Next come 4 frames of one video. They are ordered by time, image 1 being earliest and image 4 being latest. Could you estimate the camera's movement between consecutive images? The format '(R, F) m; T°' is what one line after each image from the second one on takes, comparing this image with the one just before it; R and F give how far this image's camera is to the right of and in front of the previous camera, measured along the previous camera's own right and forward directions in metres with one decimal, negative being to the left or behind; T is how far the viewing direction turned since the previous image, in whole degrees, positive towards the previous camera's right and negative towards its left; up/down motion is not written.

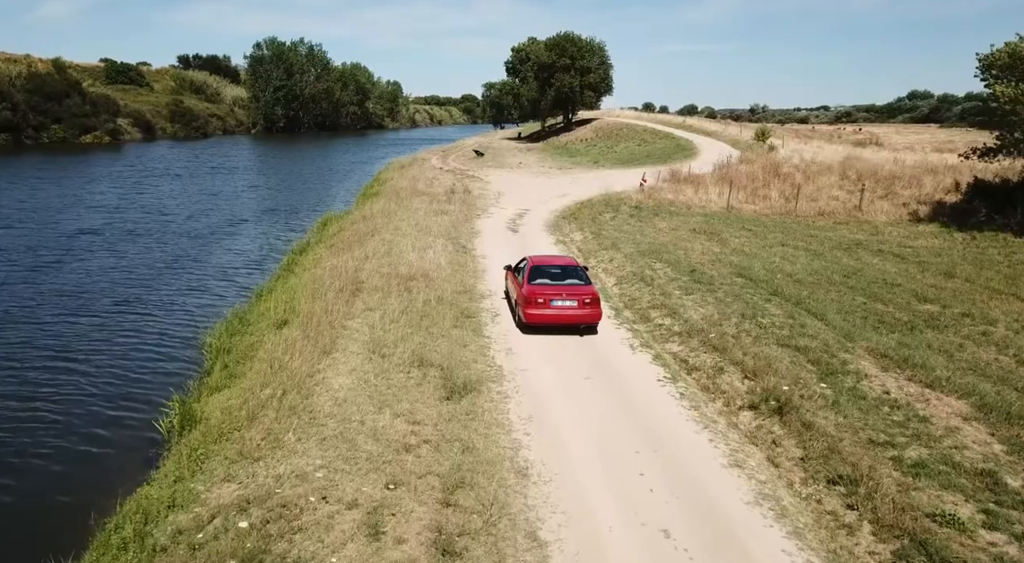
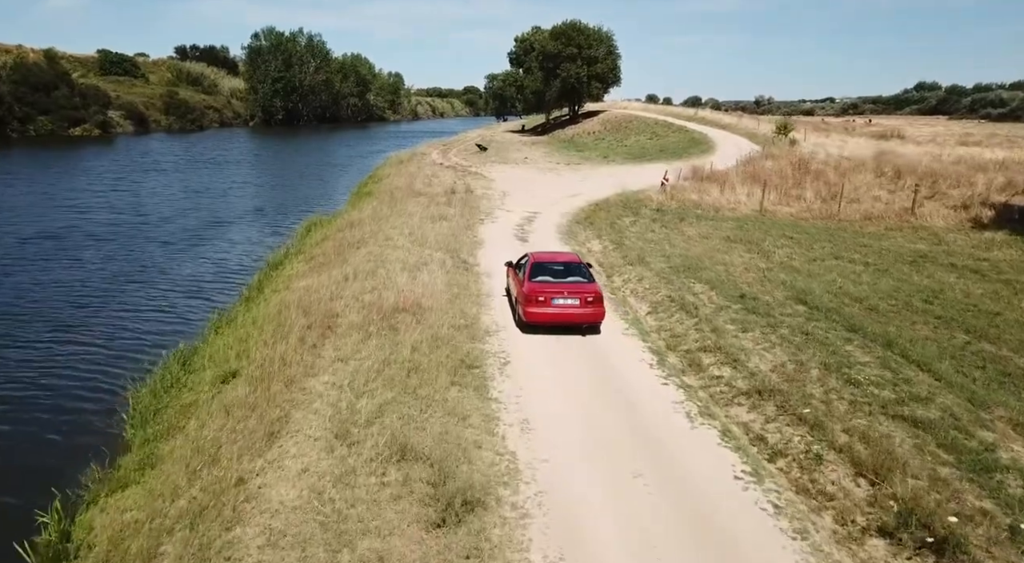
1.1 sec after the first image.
(-0.2, +3.5) m; 0°
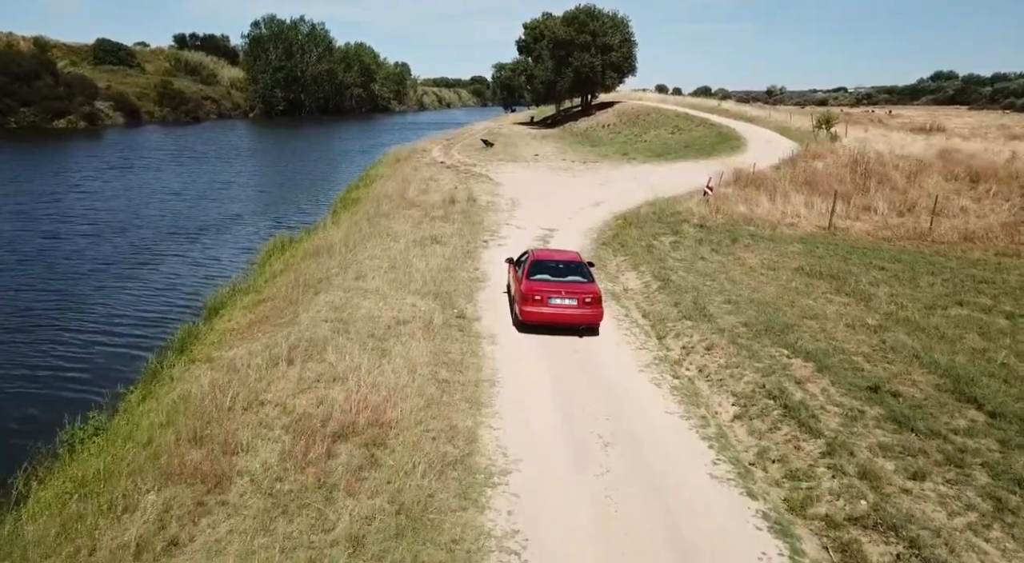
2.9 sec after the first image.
(-0.1, +5.5) m; -1°
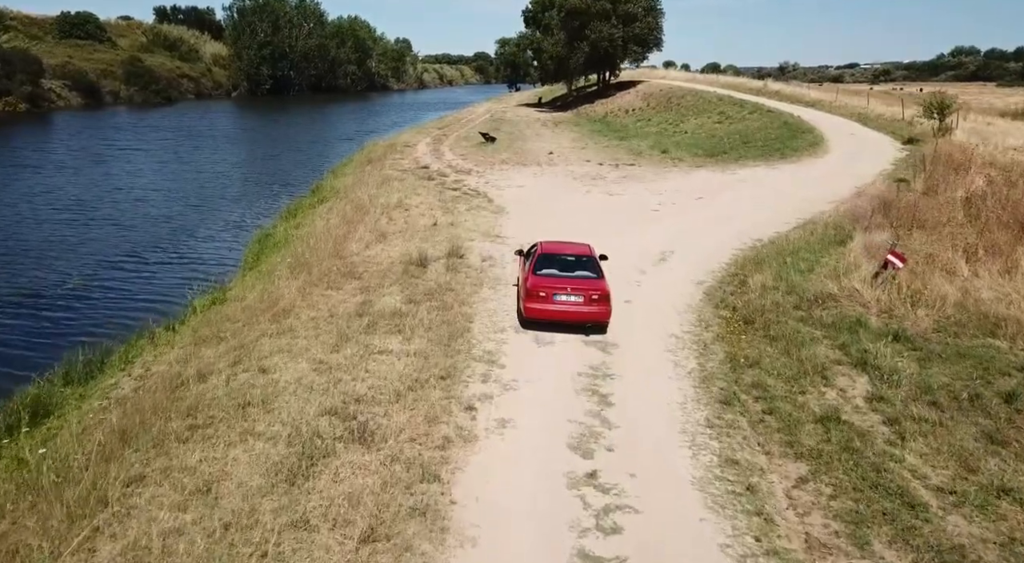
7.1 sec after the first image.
(-0.2, +12.5) m; 0°
